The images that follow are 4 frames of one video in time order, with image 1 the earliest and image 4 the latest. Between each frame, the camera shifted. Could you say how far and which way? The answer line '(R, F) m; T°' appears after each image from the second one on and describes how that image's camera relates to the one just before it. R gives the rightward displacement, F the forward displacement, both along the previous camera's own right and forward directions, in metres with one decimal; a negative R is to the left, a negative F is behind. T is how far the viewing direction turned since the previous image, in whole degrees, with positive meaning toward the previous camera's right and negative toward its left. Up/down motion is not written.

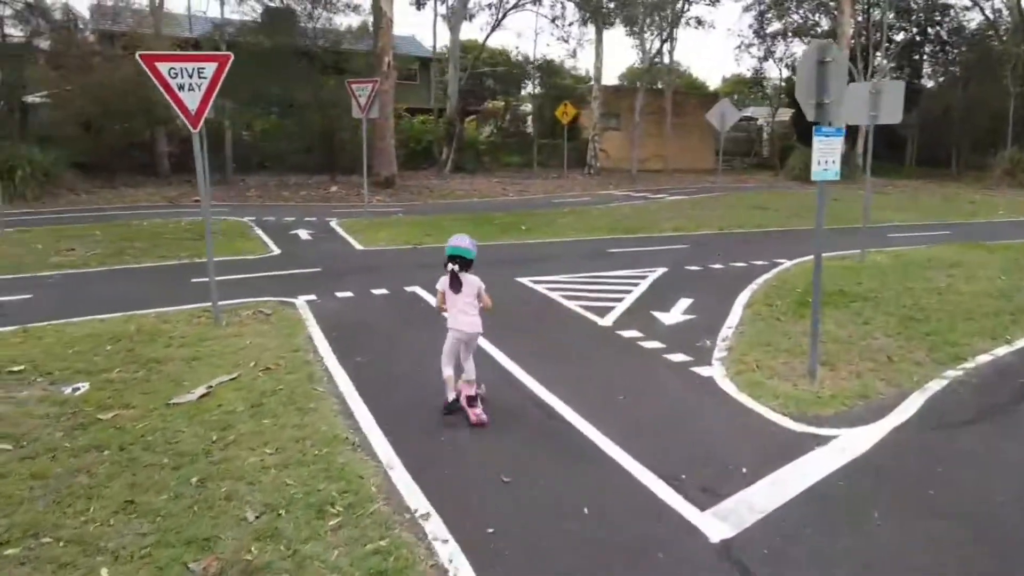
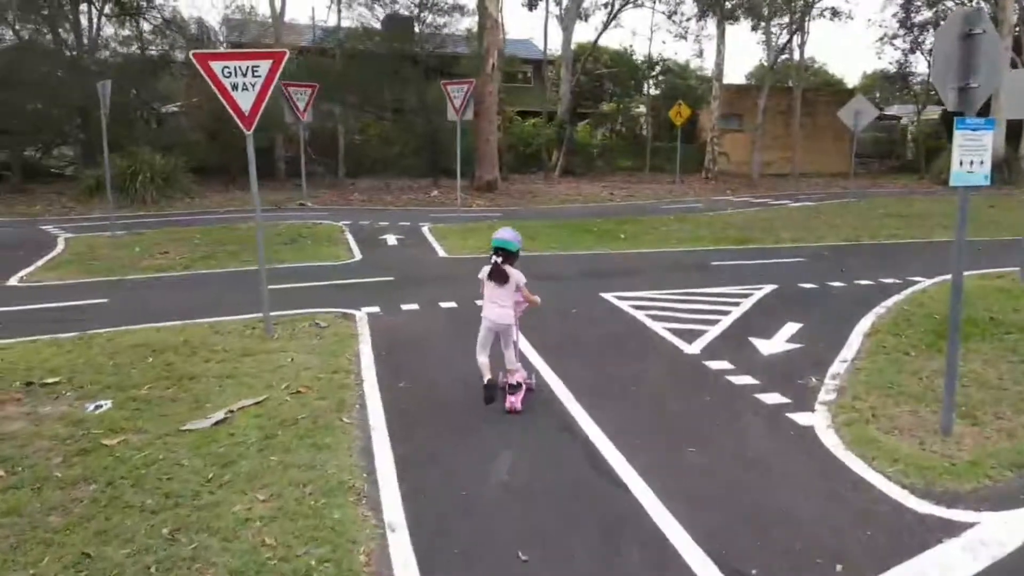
(+0.5, +1.0) m; -9°
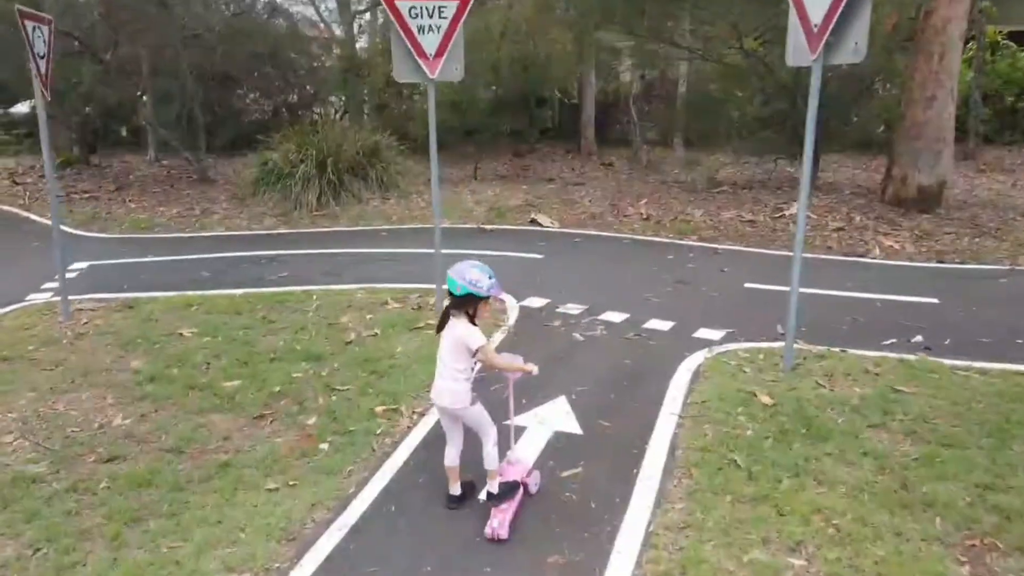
(-0.2, +11.0) m; -32°
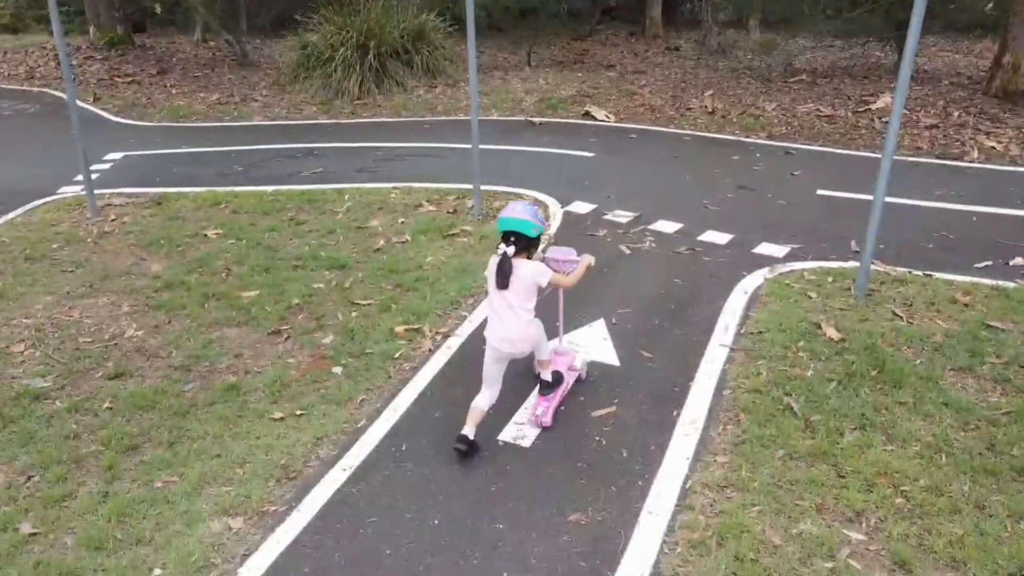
(+0.2, +0.6) m; -5°
